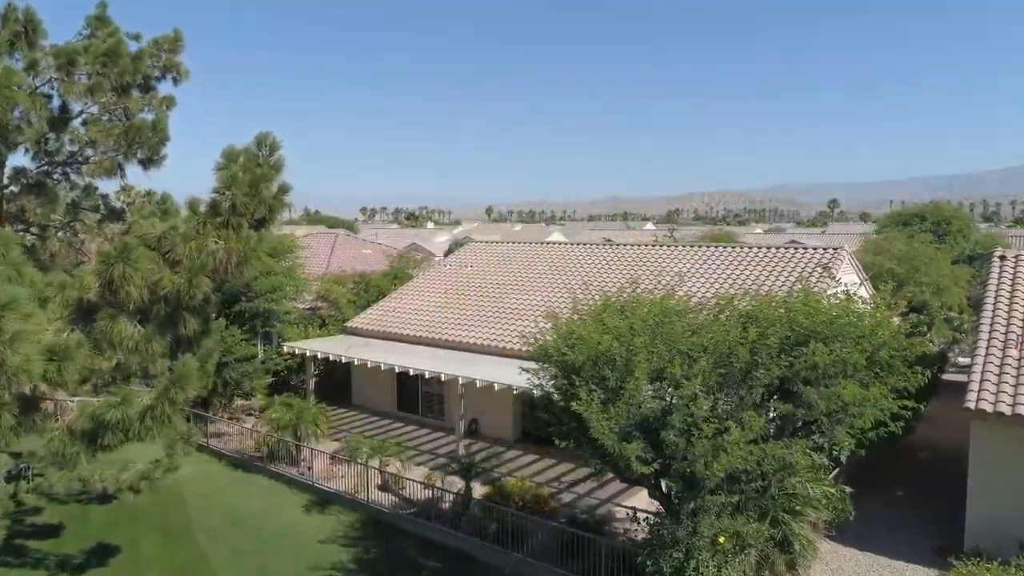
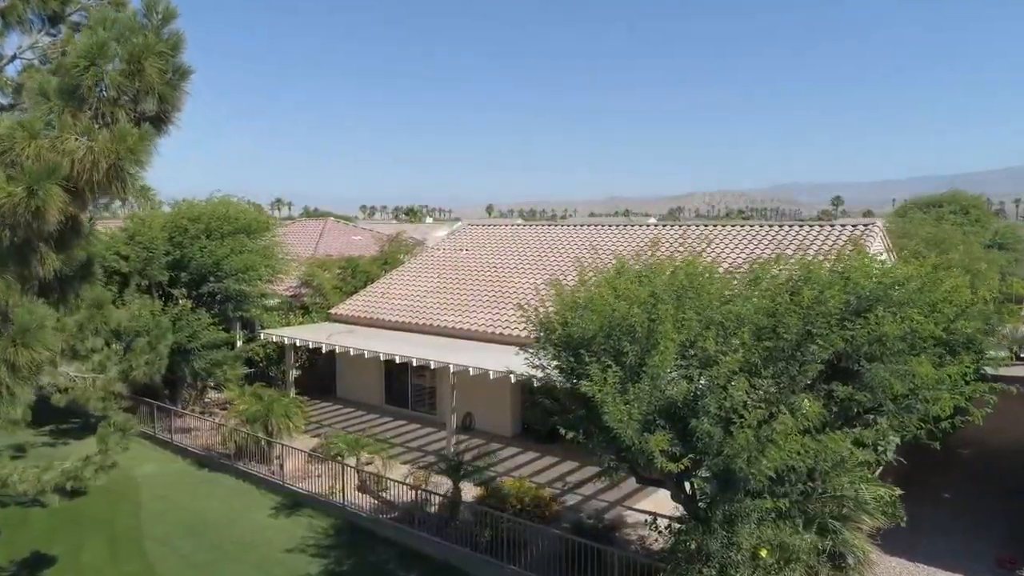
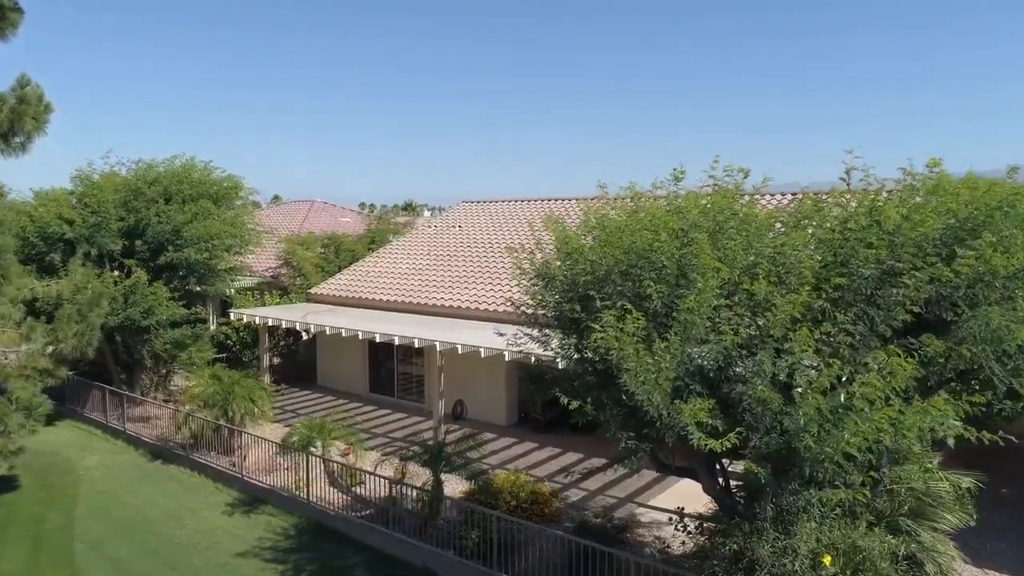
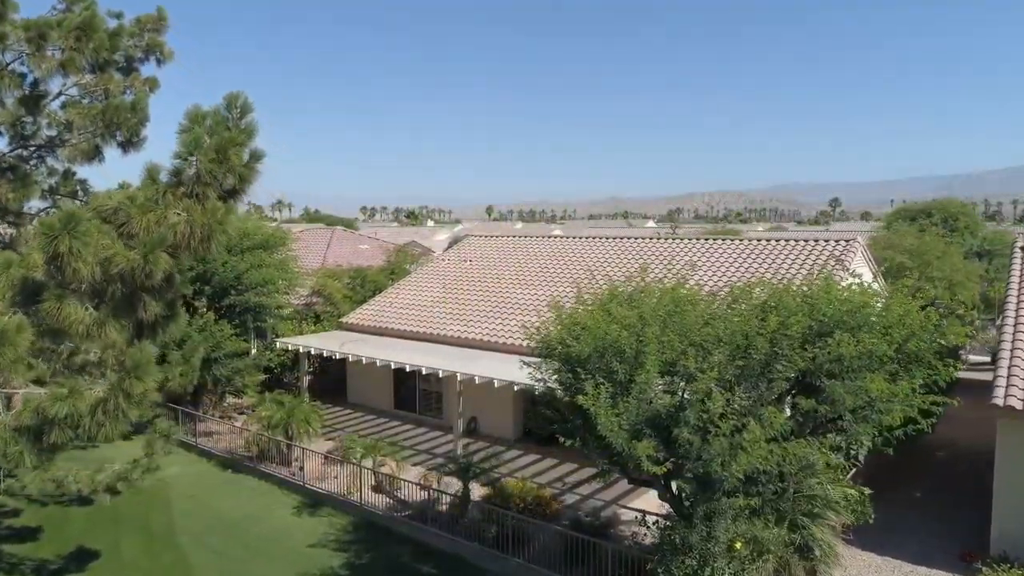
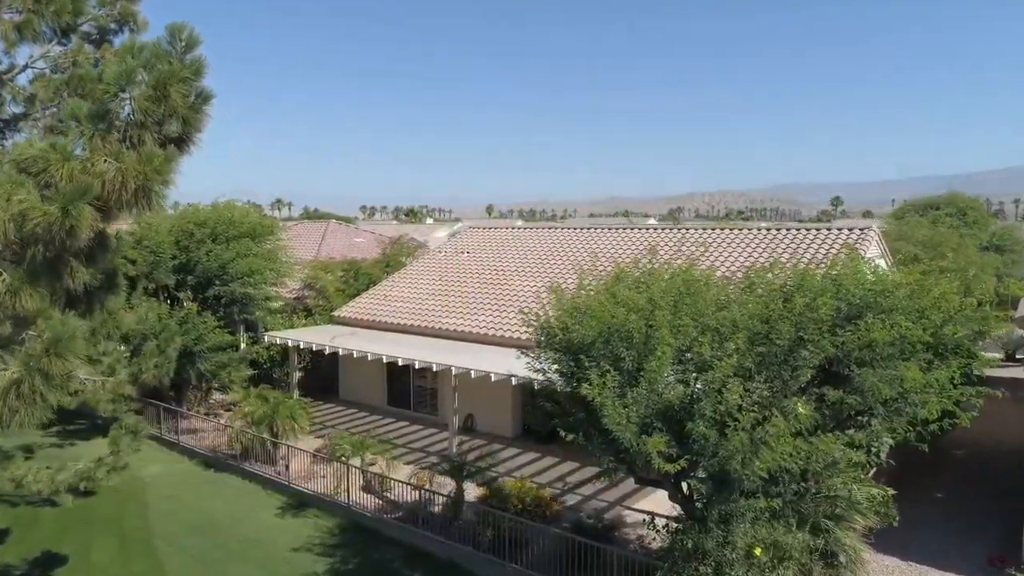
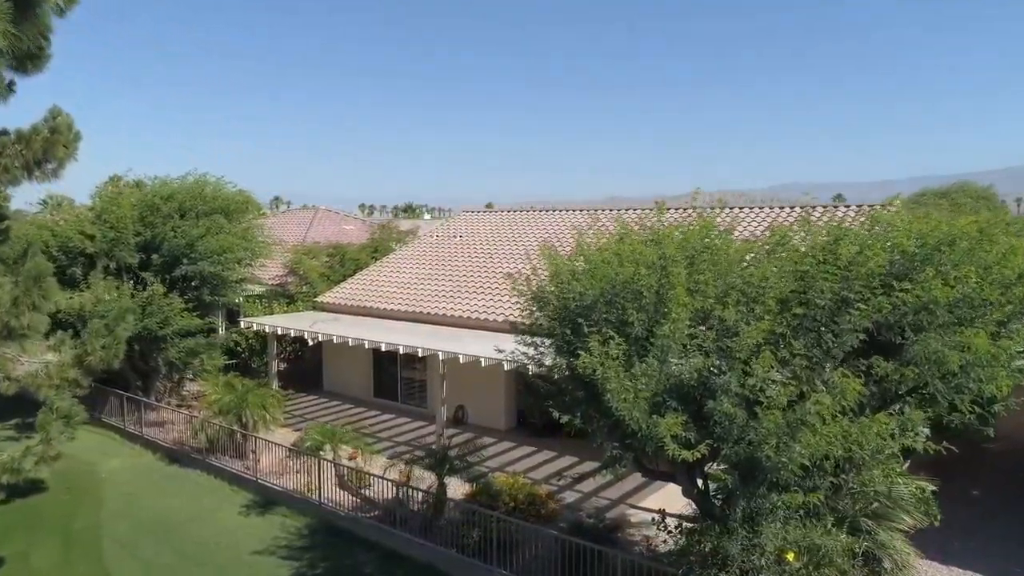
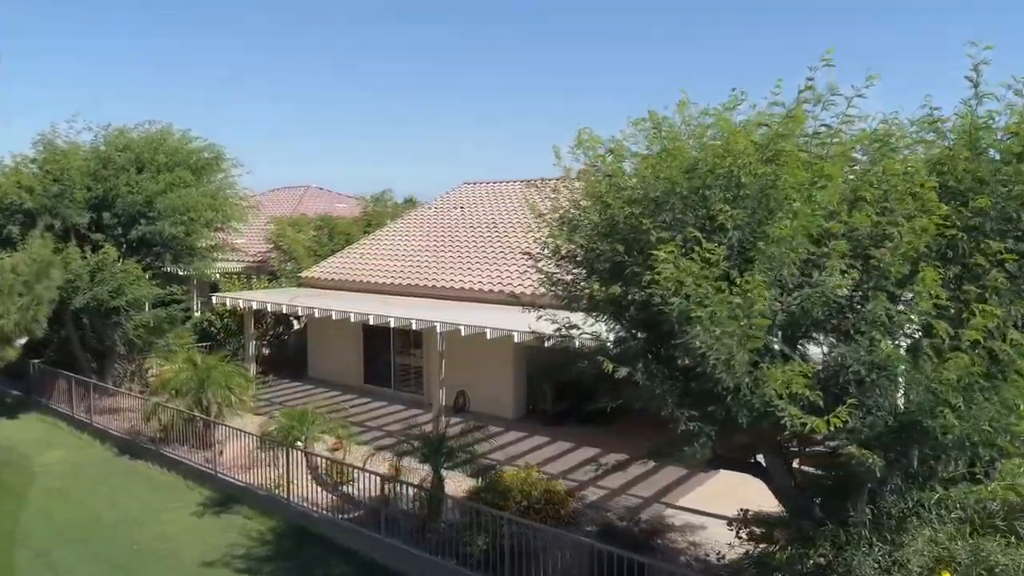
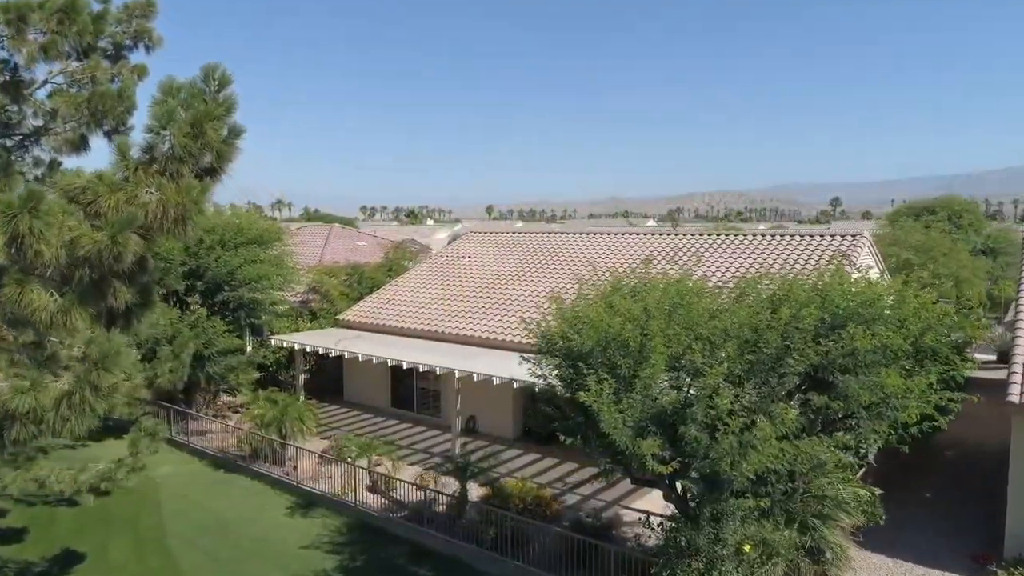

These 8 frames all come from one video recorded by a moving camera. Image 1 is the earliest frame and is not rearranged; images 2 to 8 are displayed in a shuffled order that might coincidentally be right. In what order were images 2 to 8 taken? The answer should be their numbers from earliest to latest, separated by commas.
4, 8, 5, 2, 6, 3, 7
